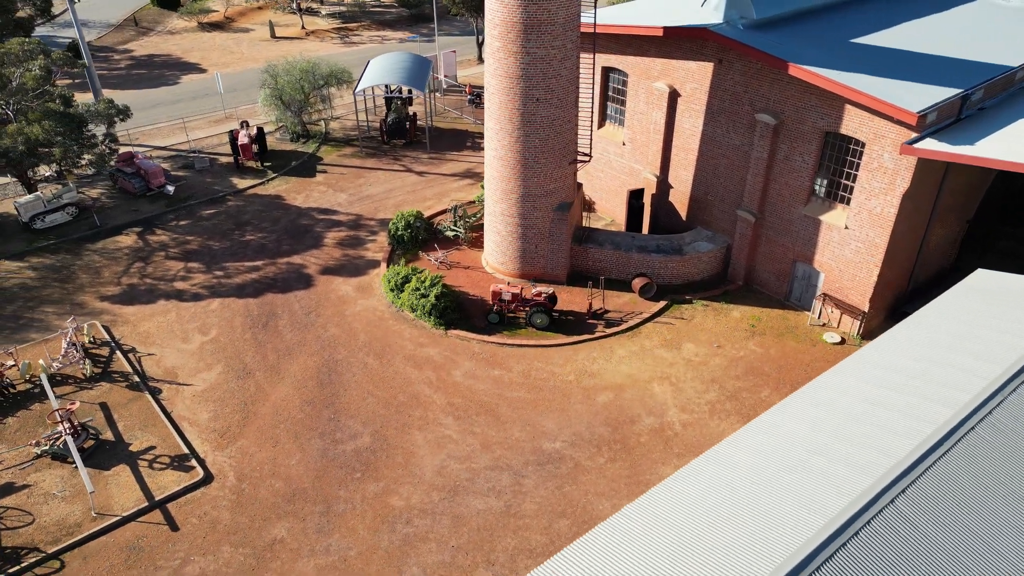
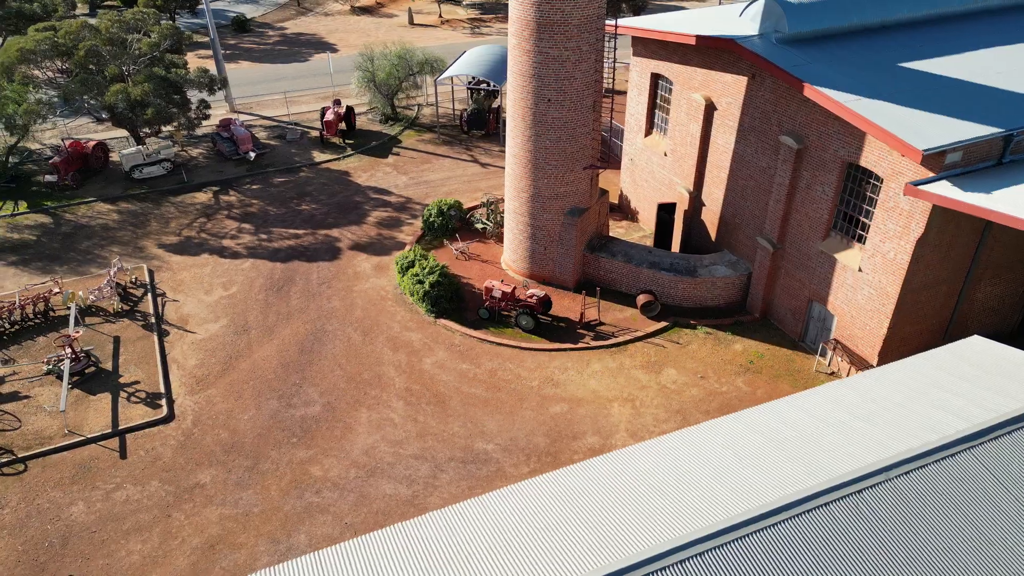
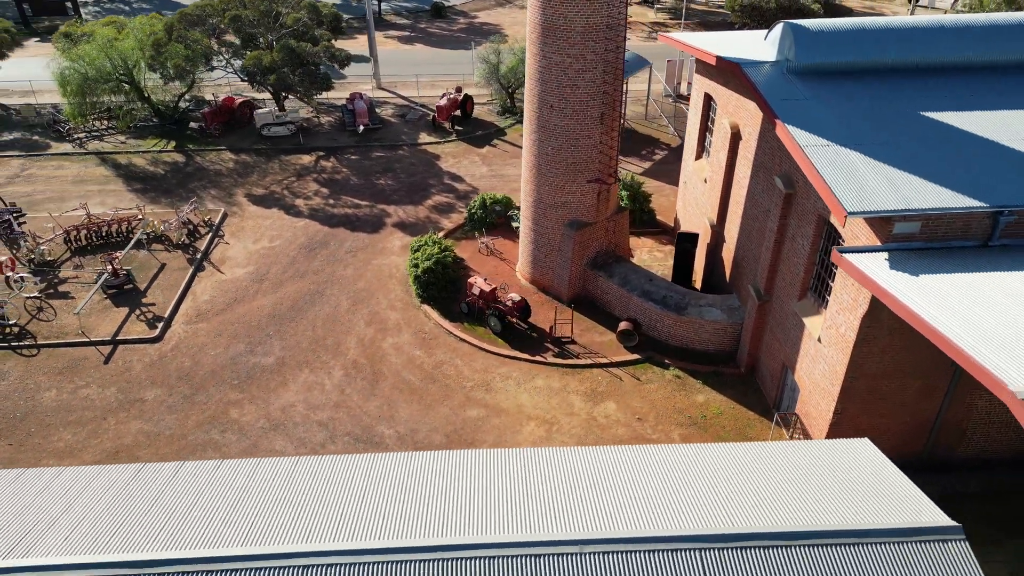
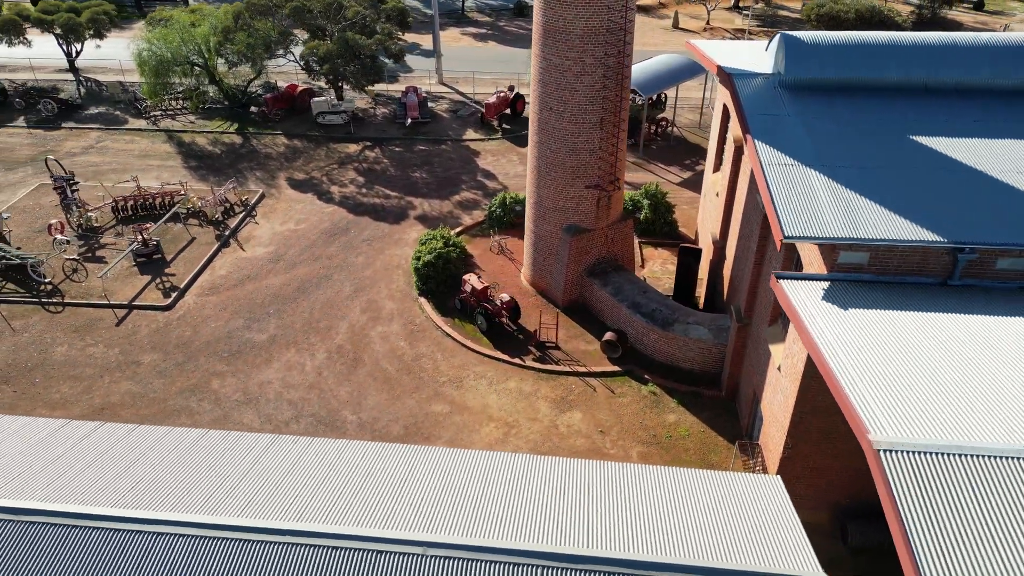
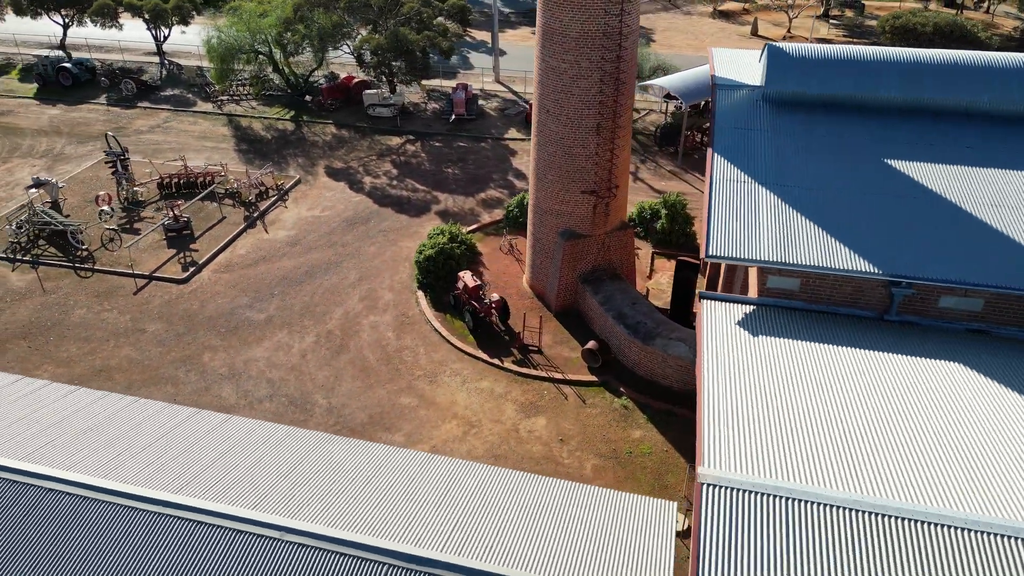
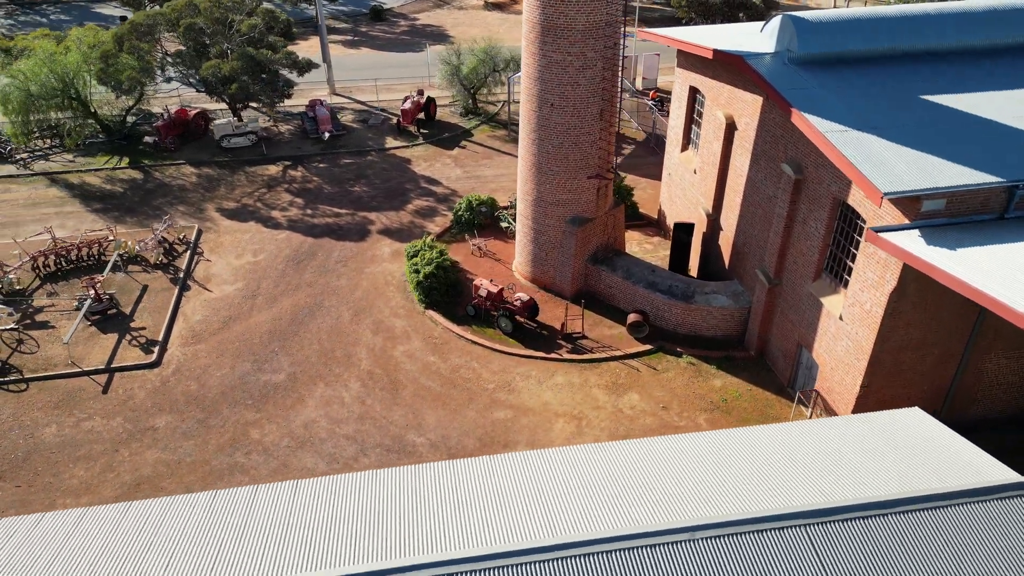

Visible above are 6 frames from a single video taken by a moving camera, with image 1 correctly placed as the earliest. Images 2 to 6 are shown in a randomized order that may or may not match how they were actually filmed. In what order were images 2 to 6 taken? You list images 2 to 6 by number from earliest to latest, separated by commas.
2, 6, 3, 4, 5
